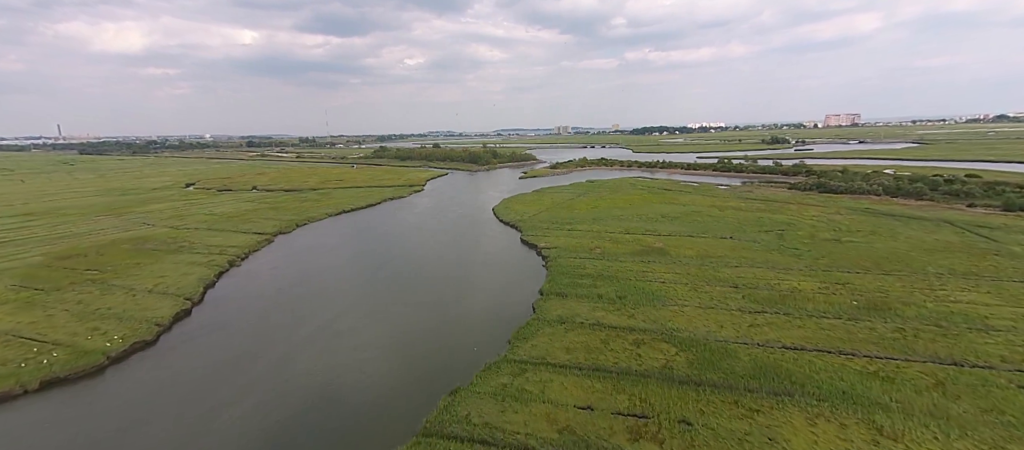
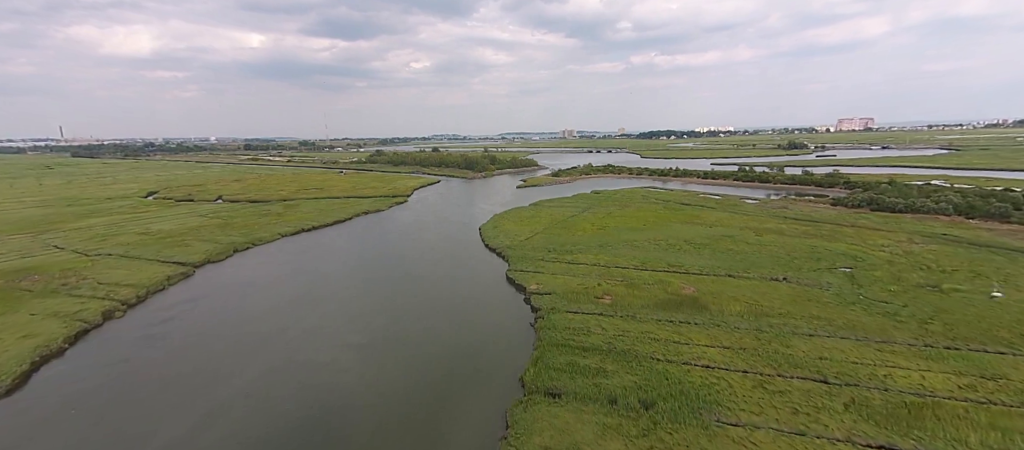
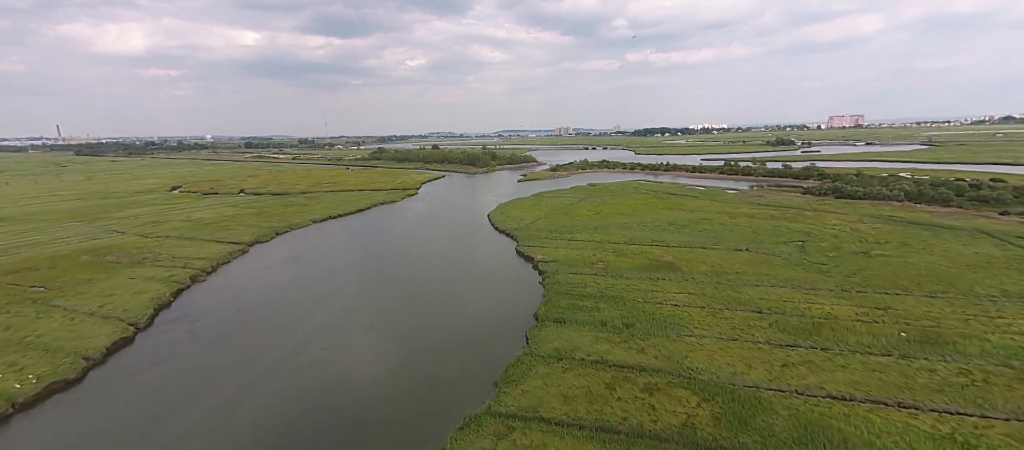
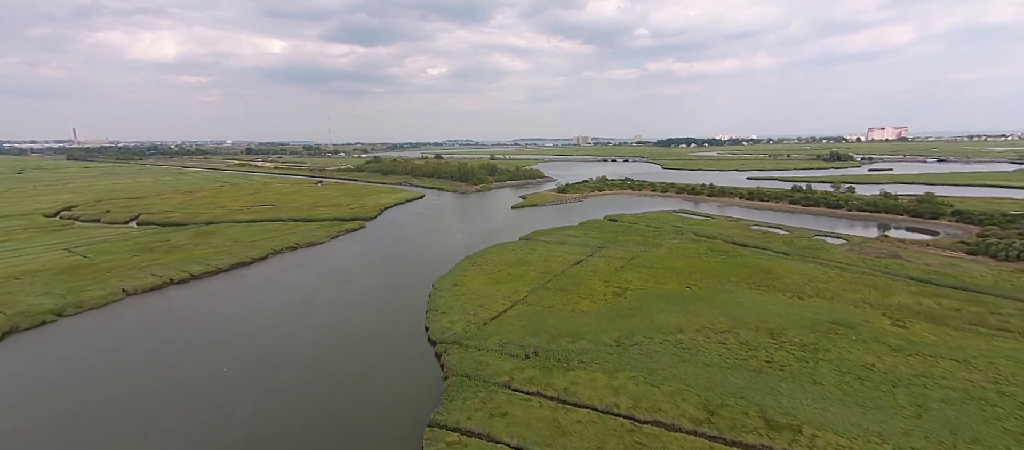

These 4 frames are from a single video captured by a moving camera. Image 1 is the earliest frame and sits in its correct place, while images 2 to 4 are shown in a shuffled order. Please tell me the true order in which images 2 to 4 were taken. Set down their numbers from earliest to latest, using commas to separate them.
3, 2, 4
